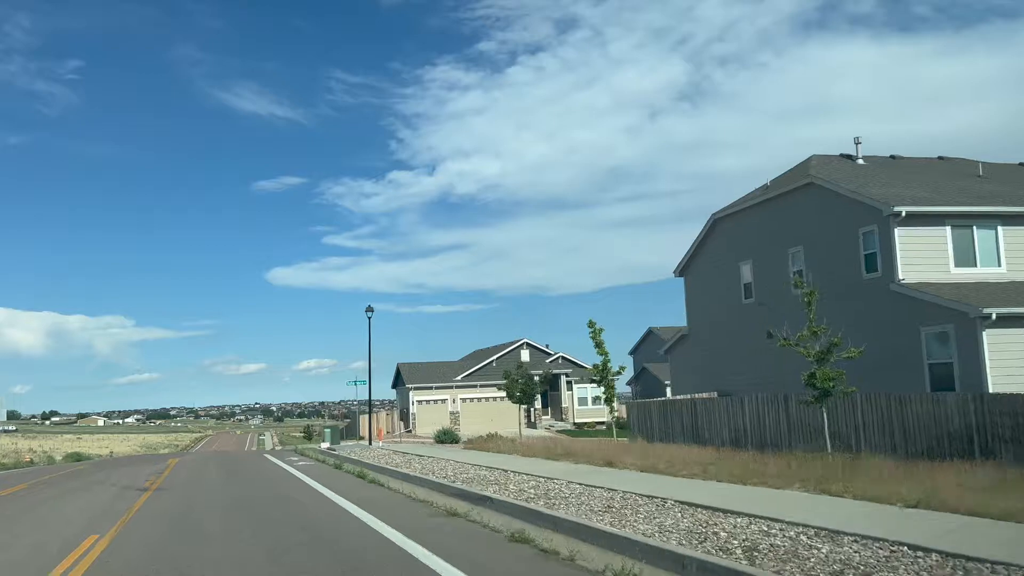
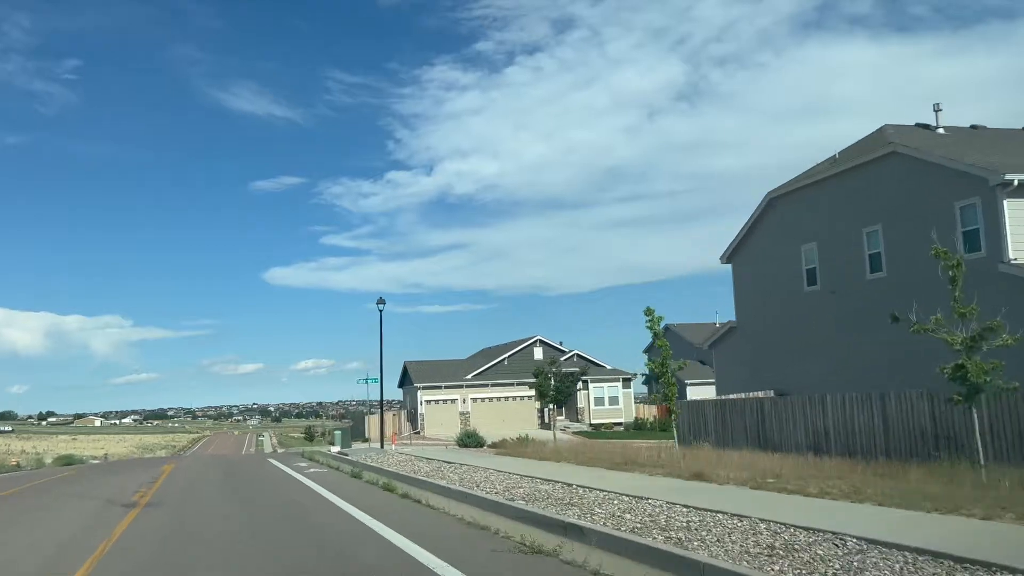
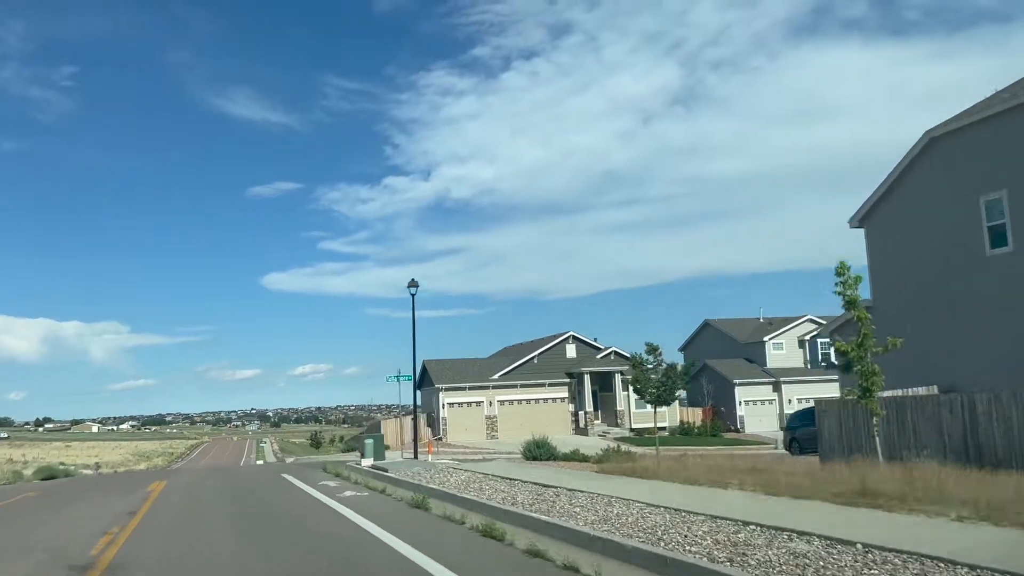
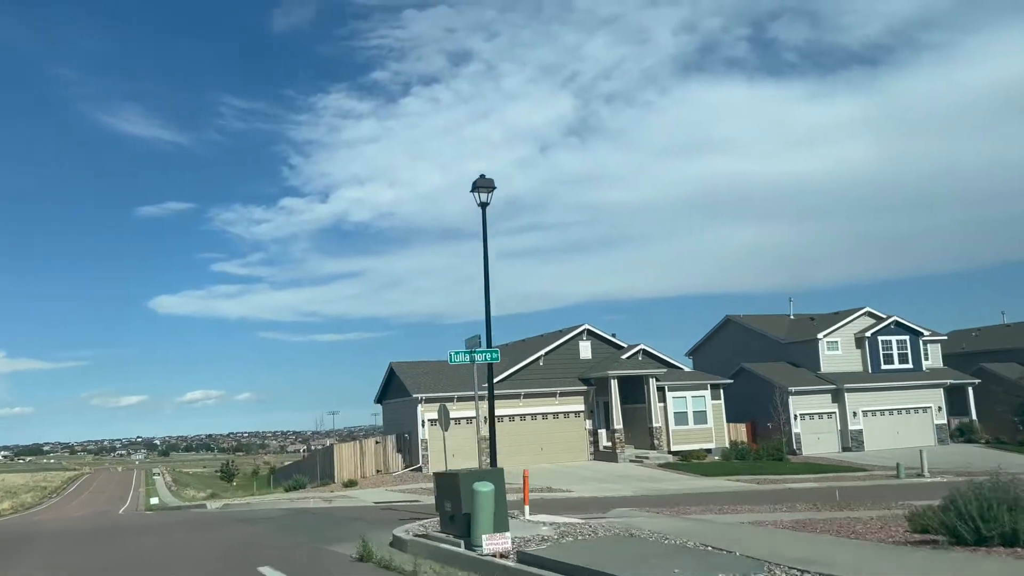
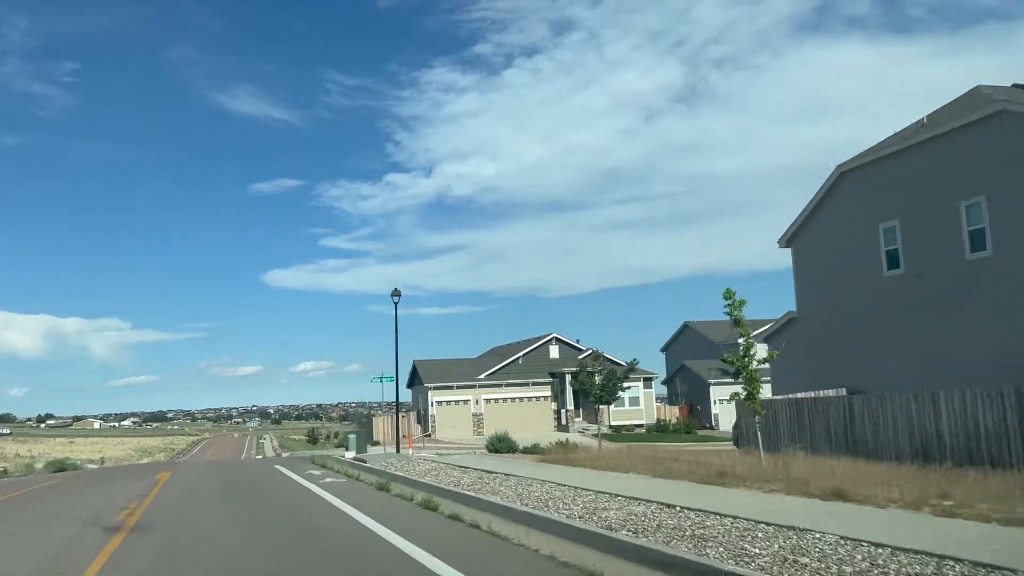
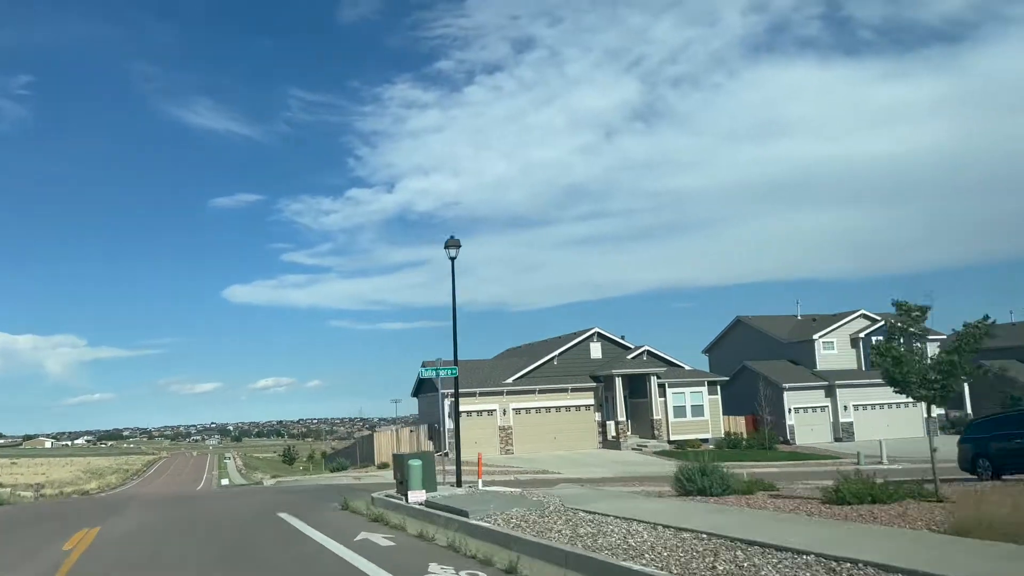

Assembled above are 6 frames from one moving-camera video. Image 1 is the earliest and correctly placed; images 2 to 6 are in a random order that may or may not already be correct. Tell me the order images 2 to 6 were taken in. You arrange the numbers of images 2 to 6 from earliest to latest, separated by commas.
2, 5, 3, 6, 4
